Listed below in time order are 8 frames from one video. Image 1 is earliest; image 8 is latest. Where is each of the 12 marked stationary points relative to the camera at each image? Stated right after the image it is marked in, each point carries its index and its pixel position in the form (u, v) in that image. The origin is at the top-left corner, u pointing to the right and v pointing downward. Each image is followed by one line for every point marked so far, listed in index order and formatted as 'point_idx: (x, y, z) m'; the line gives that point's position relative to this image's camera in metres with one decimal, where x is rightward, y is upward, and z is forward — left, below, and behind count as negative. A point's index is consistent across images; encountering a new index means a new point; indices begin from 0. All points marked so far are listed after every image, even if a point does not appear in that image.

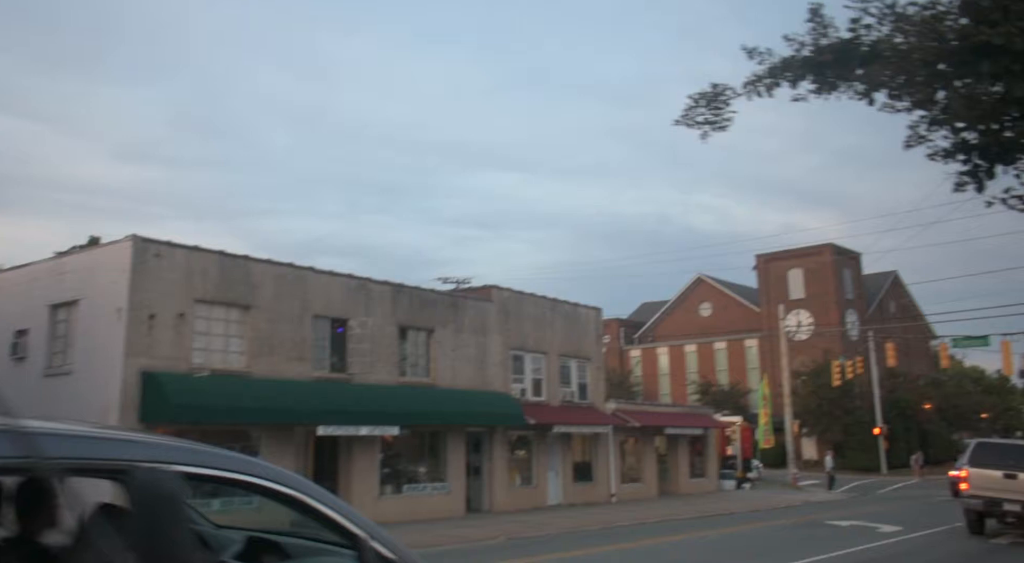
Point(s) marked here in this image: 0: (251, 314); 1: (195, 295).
0: (-5.8, -0.7, +19.9) m
1: (-6.7, -0.3, +18.8) m
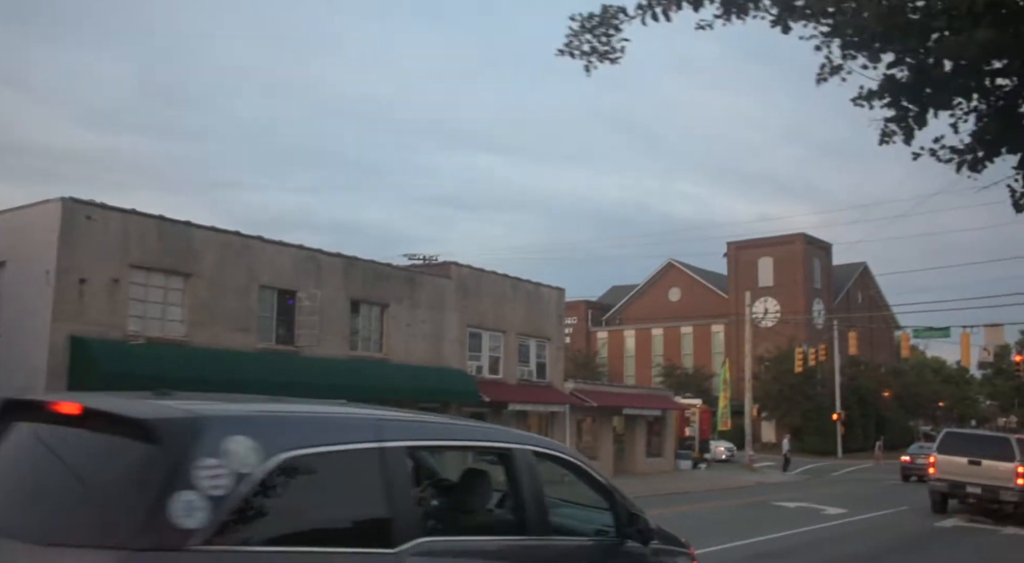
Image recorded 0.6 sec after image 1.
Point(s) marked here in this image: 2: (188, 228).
0: (-6.8, 0.0, +19.3) m
1: (-7.6, +0.4, +18.1) m
2: (-6.9, +1.1, +19.2) m
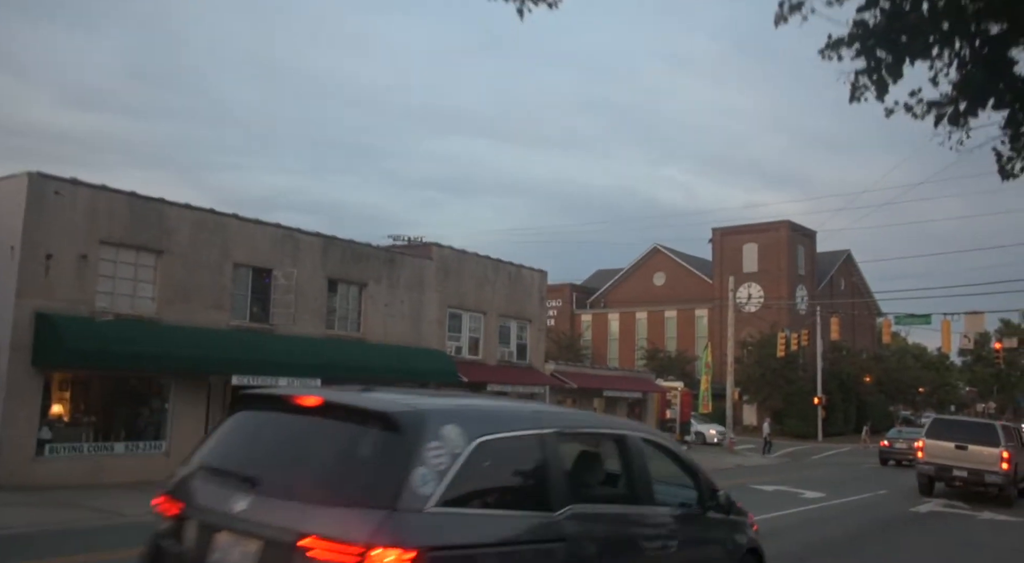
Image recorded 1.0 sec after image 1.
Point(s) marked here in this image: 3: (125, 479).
0: (-7.3, +0.5, +18.9) m
1: (-8.1, +0.9, +17.7) m
2: (-7.3, +1.6, +18.8) m
3: (-7.7, -4.0, +18.0) m
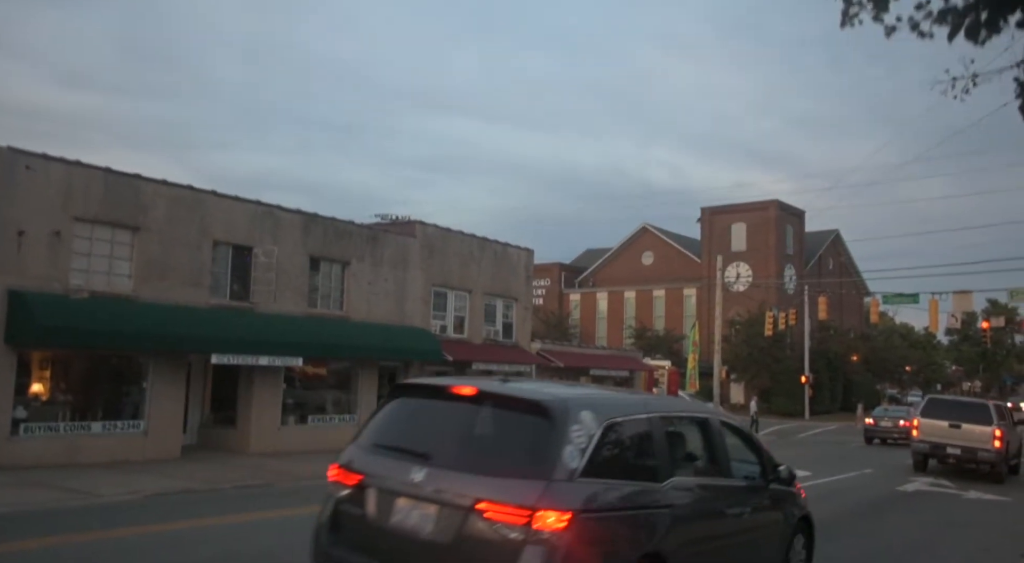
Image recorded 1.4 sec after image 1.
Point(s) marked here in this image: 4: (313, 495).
0: (-7.6, +0.9, +18.6) m
1: (-8.4, +1.3, +17.4) m
2: (-7.7, +2.1, +18.5) m
3: (-8.0, -3.5, +17.7) m
4: (-3.3, -3.6, +15.3) m
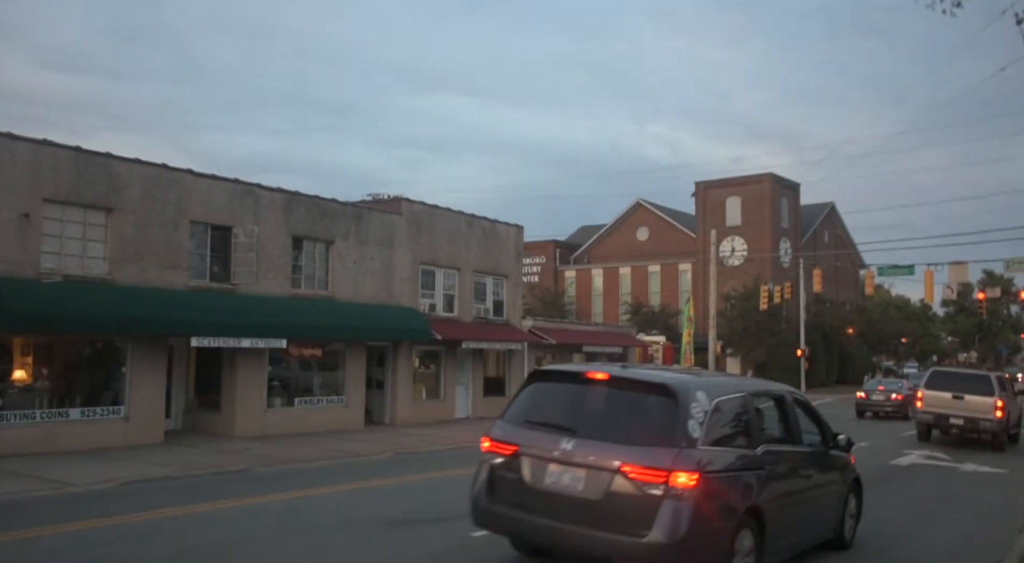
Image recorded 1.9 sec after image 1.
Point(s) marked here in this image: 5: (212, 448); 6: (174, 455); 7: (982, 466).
0: (-7.9, +1.3, +18.1) m
1: (-8.7, +1.7, +16.9) m
2: (-8.0, +2.4, +17.9) m
3: (-8.3, -3.2, +17.4) m
4: (-3.5, -3.3, +14.9) m
5: (-6.1, -3.4, +18.4) m
6: (-6.4, -3.3, +17.2) m
7: (+10.0, -3.9, +19.2) m
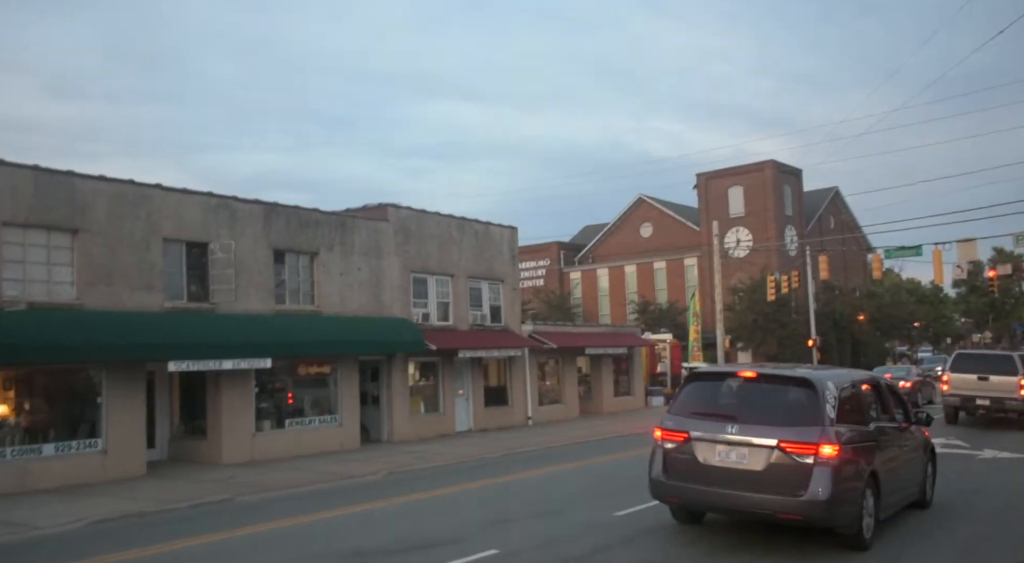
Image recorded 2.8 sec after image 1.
0: (-8.2, +0.8, +17.3) m
1: (-9.0, +1.1, +16.1) m
2: (-8.3, +1.9, +17.2) m
3: (-8.3, -3.7, +16.6) m
4: (-3.6, -3.5, +14.1) m
5: (-6.2, -3.8, +17.6) m
6: (-6.5, -3.7, +16.4) m
7: (+9.9, -3.5, +18.2) m
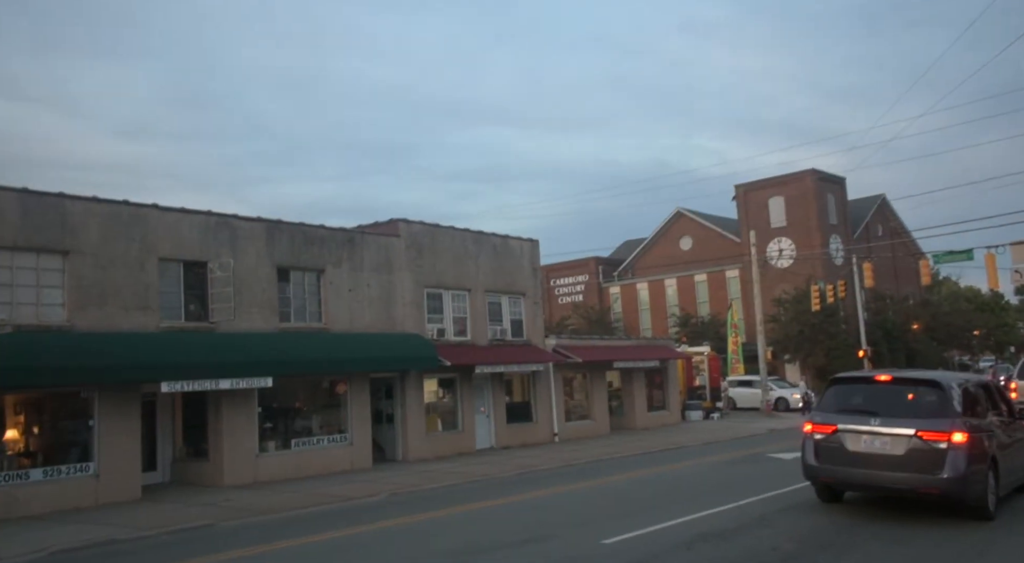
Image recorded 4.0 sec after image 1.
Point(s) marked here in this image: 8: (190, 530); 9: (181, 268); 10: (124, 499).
0: (-8.2, +0.4, +16.9) m
1: (-9.1, +0.7, +15.7) m
2: (-8.4, +1.6, +16.8) m
3: (-8.3, -4.1, +16.0) m
4: (-3.7, -3.7, +13.3) m
5: (-6.0, -4.1, +17.0) m
6: (-6.4, -4.0, +15.7) m
7: (+10.1, -3.4, +16.8) m
8: (-5.0, -3.8, +13.8) m
9: (-6.9, +0.3, +18.9) m
10: (-7.3, -4.1, +17.0) m
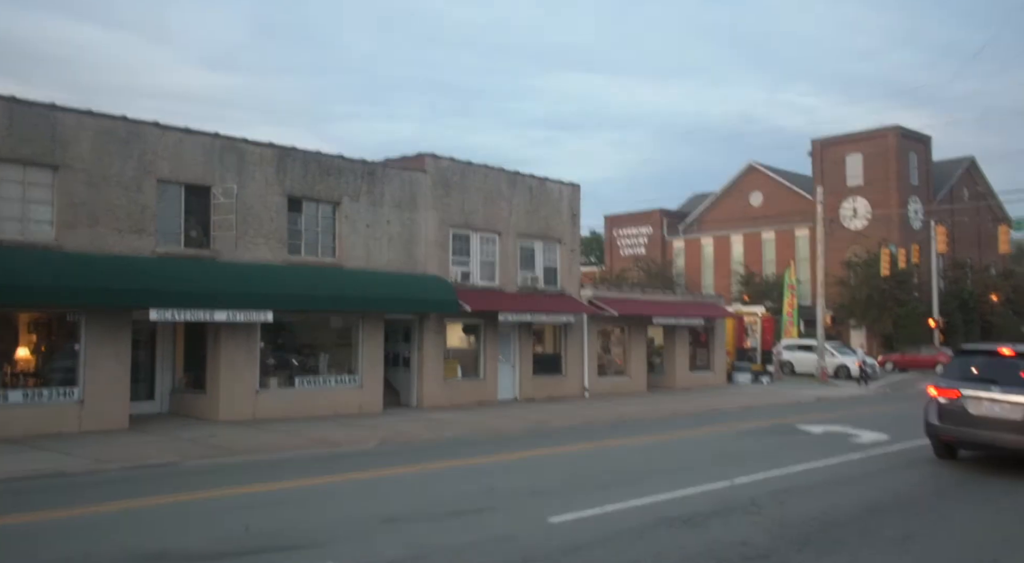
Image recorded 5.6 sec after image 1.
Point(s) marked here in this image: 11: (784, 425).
0: (-8.0, +1.9, +16.1) m
1: (-9.0, +2.2, +15.0) m
2: (-8.1, +3.0, +15.9) m
3: (-8.3, -2.6, +15.5) m
4: (-4.0, -2.7, +12.5) m
5: (-6.1, -2.8, +16.3) m
6: (-6.5, -2.7, +15.1) m
7: (+10.0, -2.9, +14.8) m
8: (-5.2, -2.7, +13.0) m
9: (-6.6, +1.8, +18.1) m
10: (-7.4, -2.7, +16.5) m
11: (+5.9, -3.1, +19.3) m
